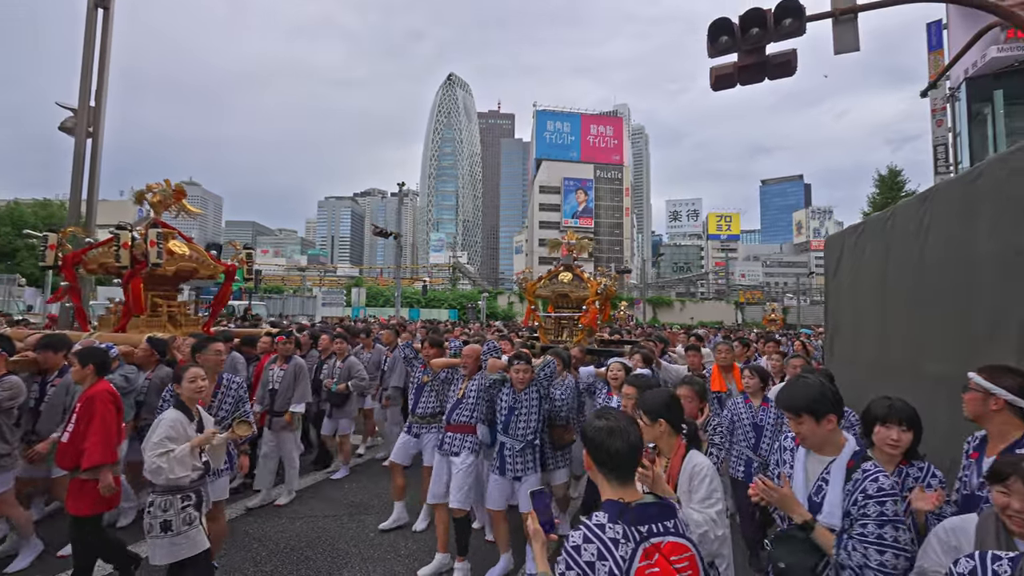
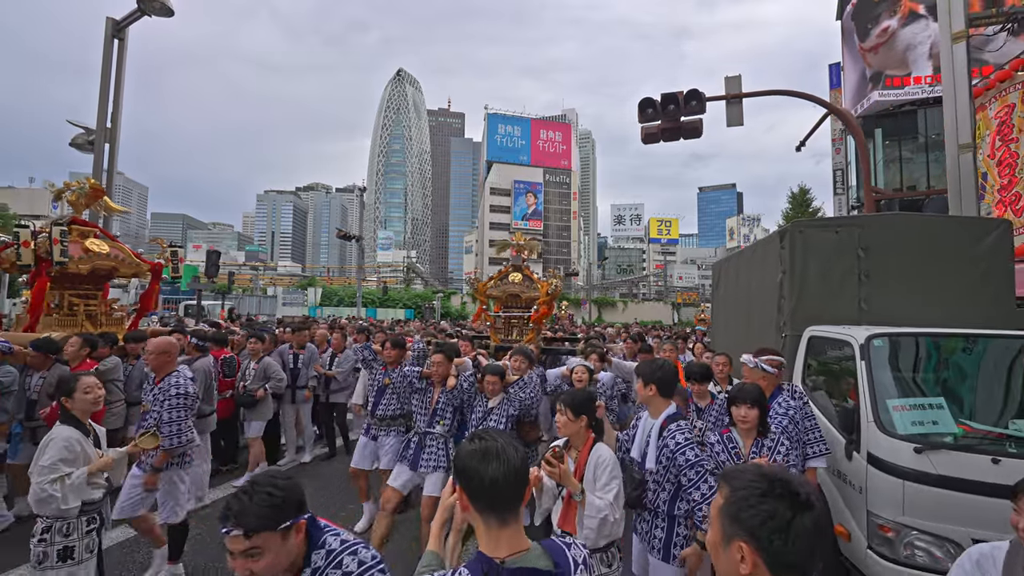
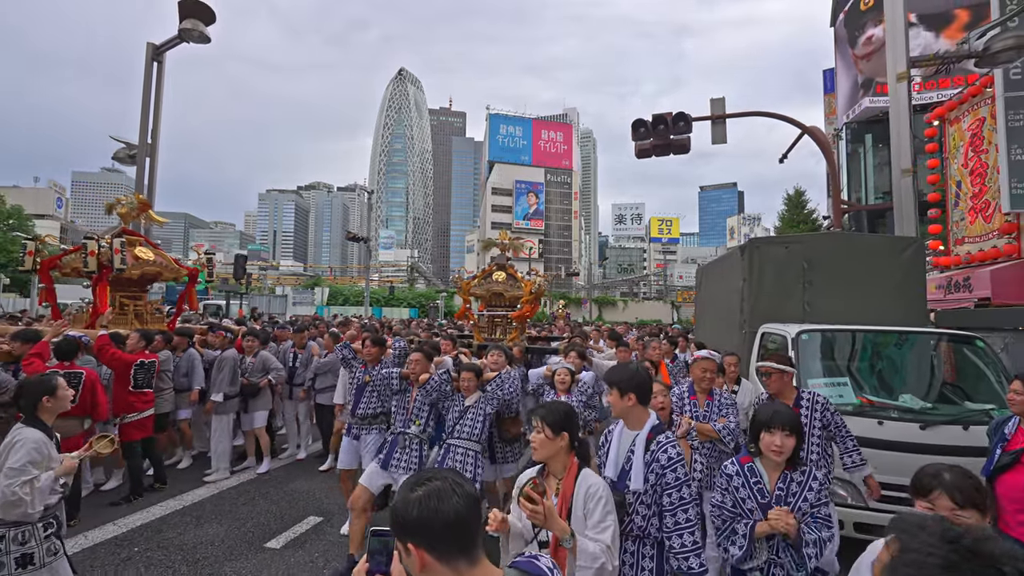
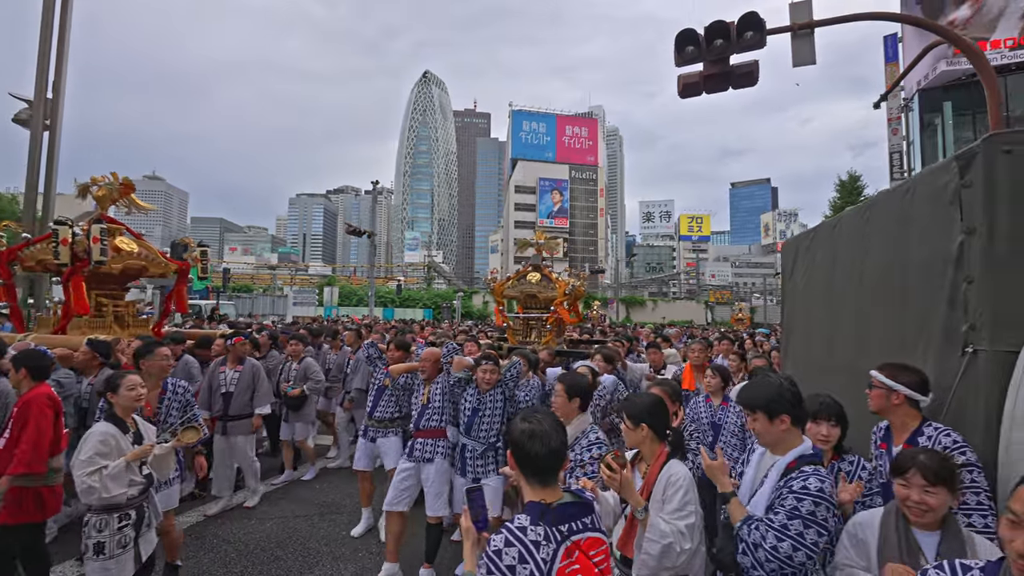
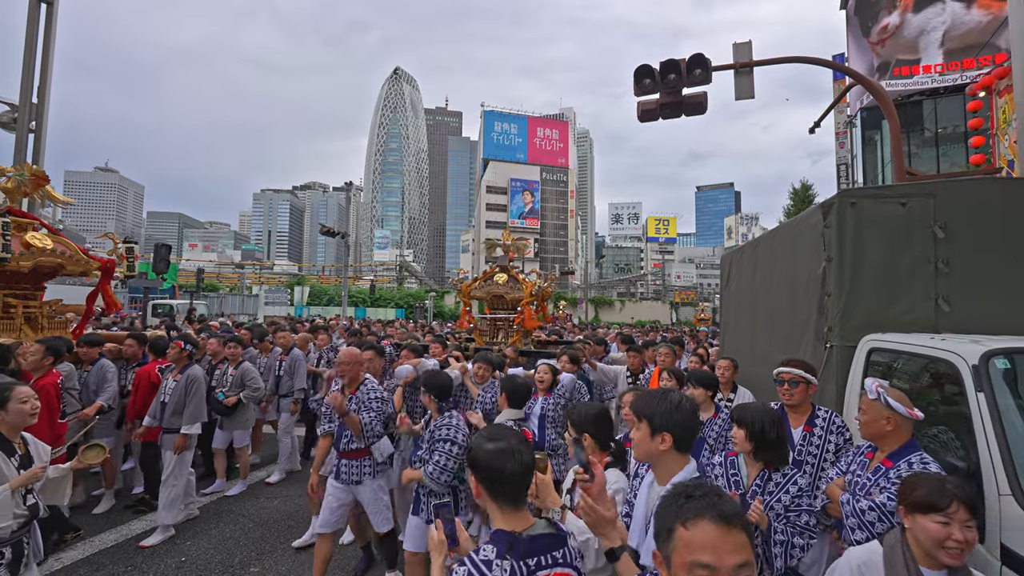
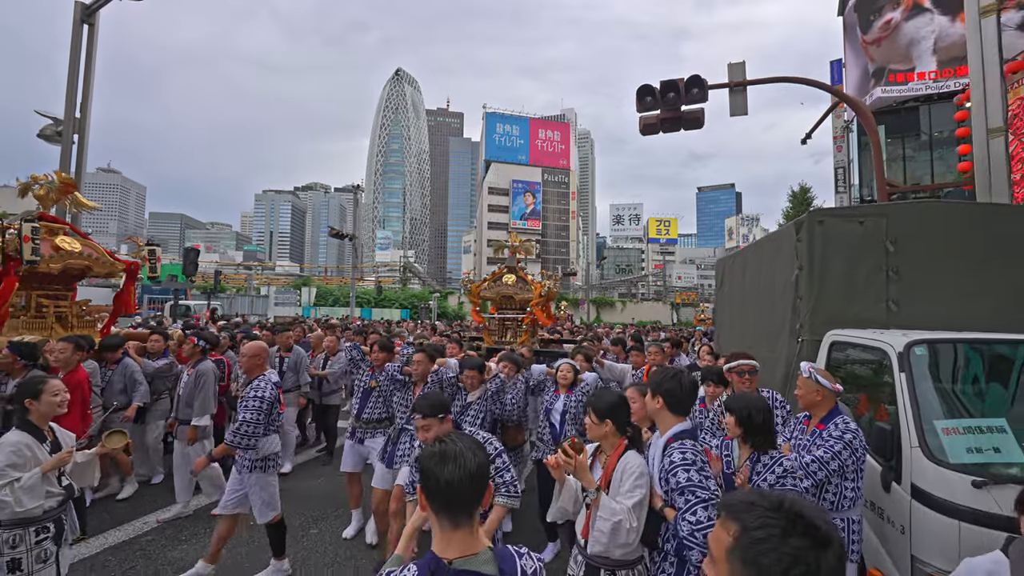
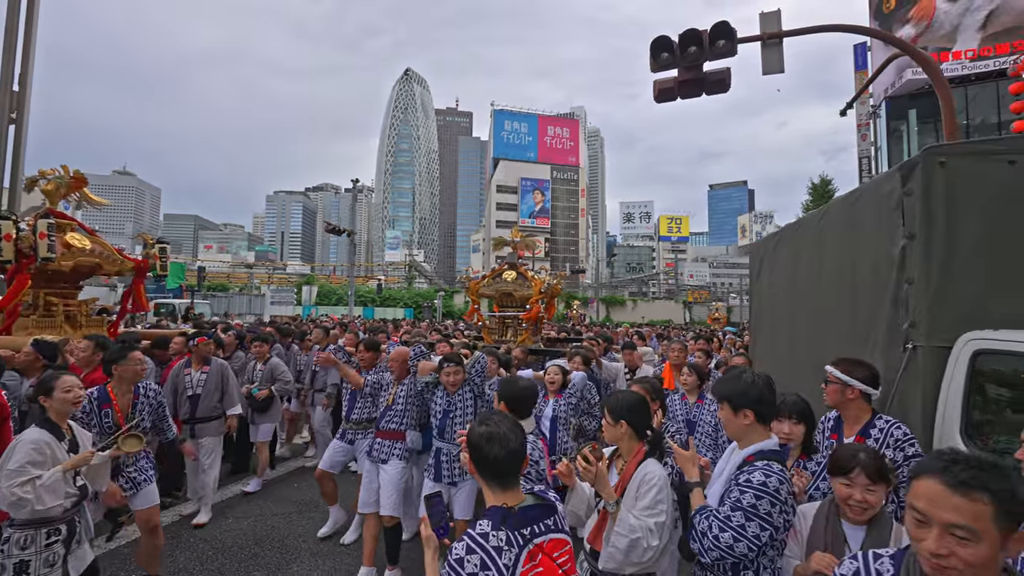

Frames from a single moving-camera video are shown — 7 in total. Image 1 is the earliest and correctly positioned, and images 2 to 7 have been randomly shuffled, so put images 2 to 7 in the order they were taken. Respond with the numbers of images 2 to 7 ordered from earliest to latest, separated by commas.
4, 7, 5, 6, 2, 3
